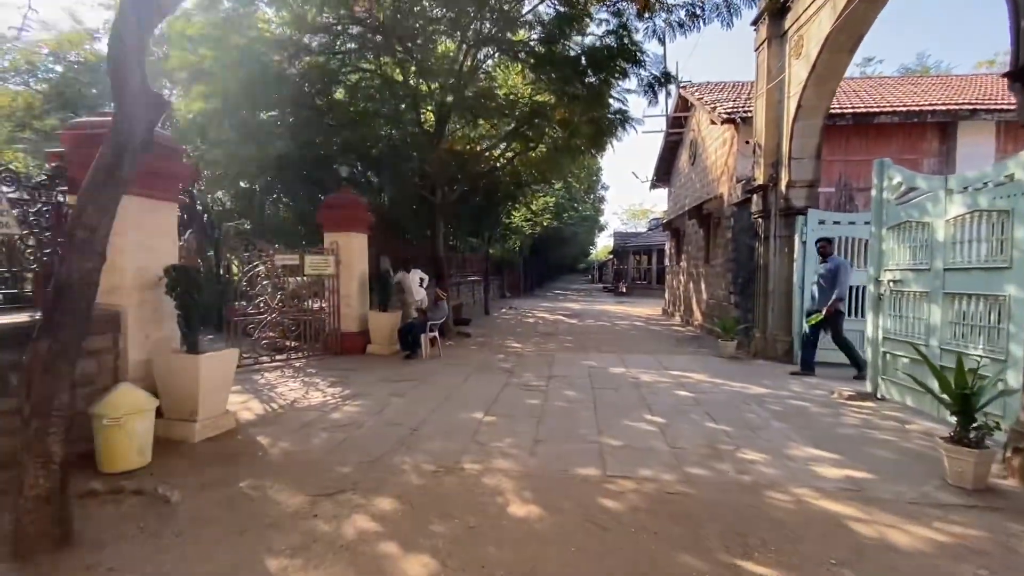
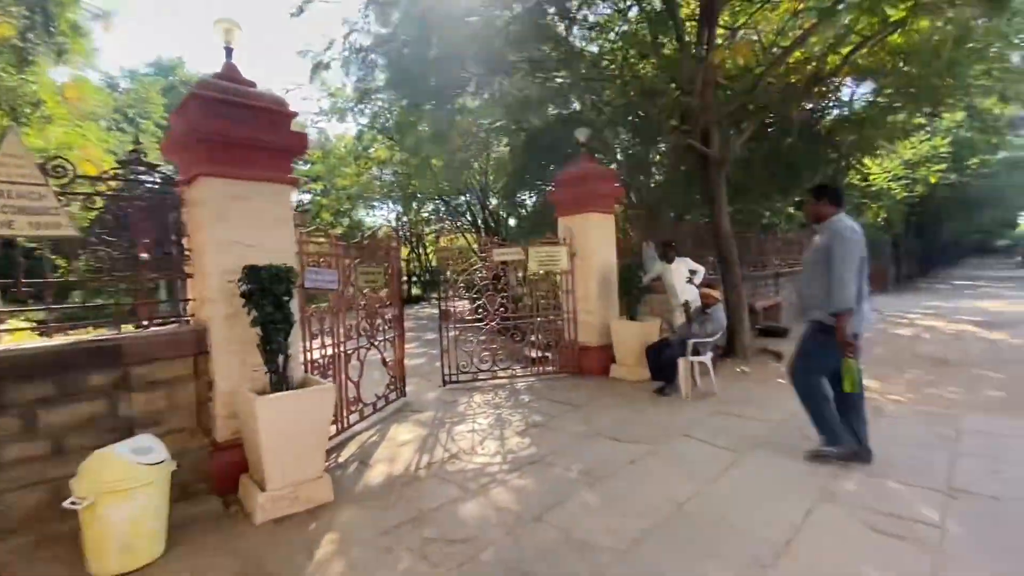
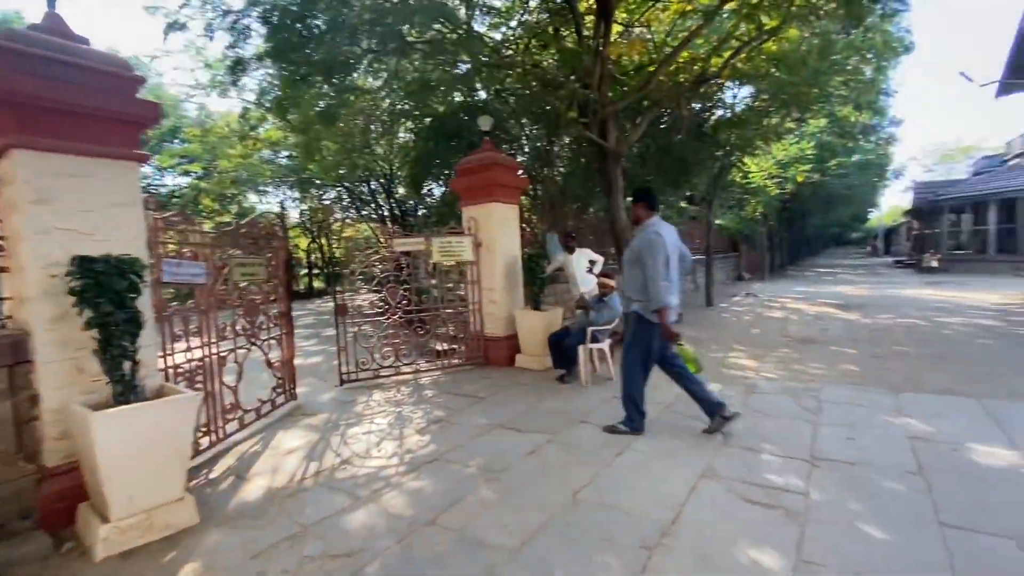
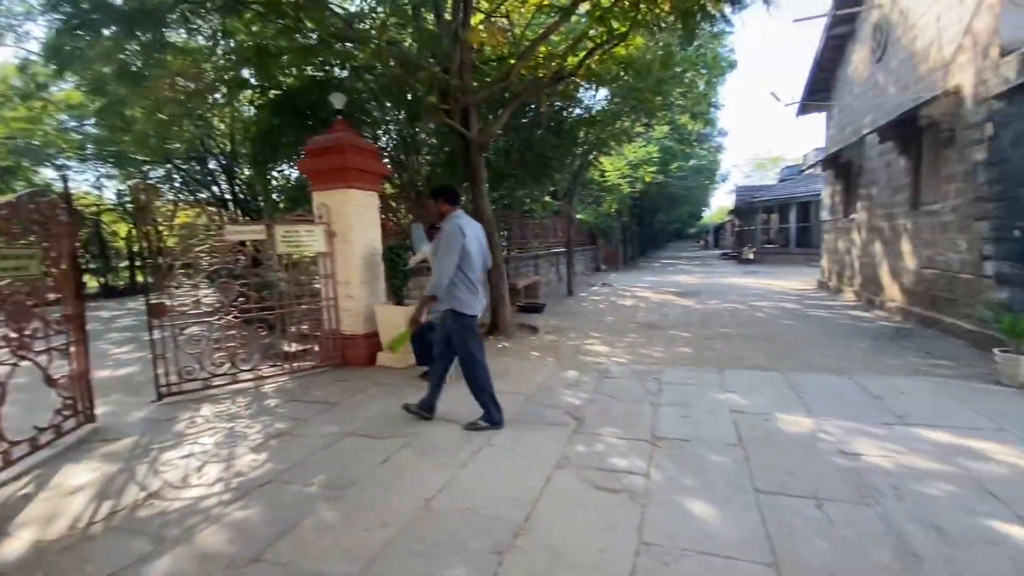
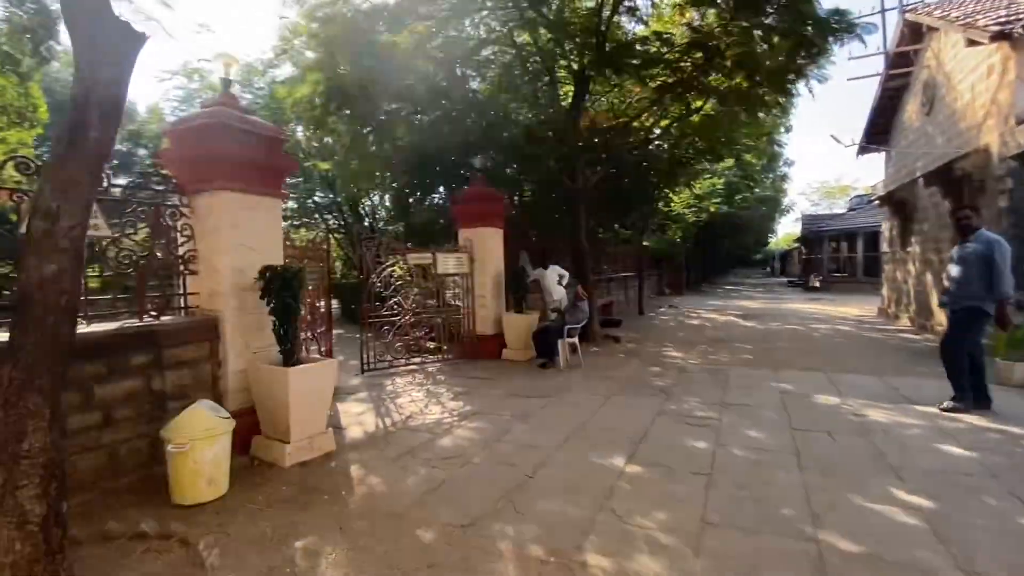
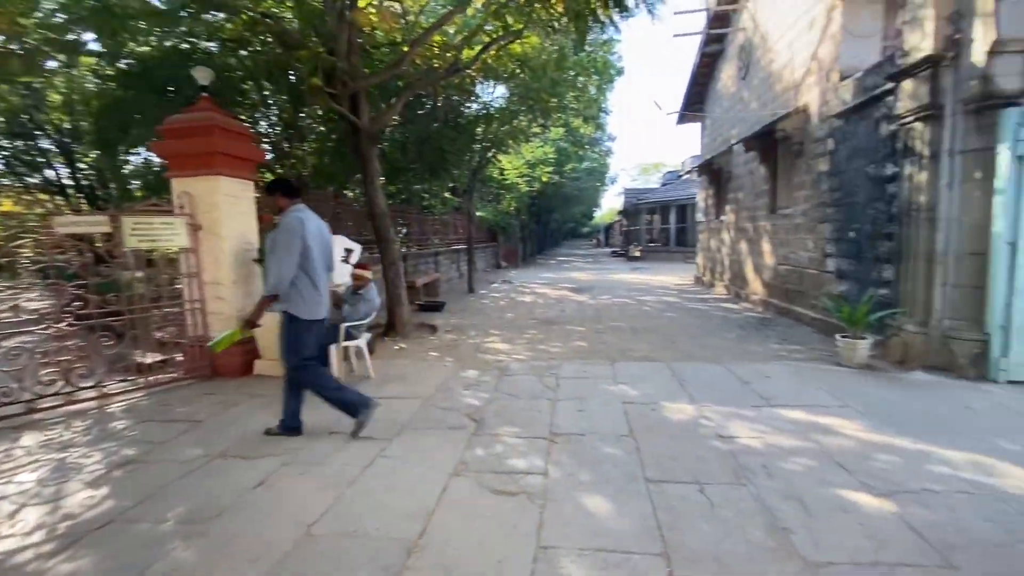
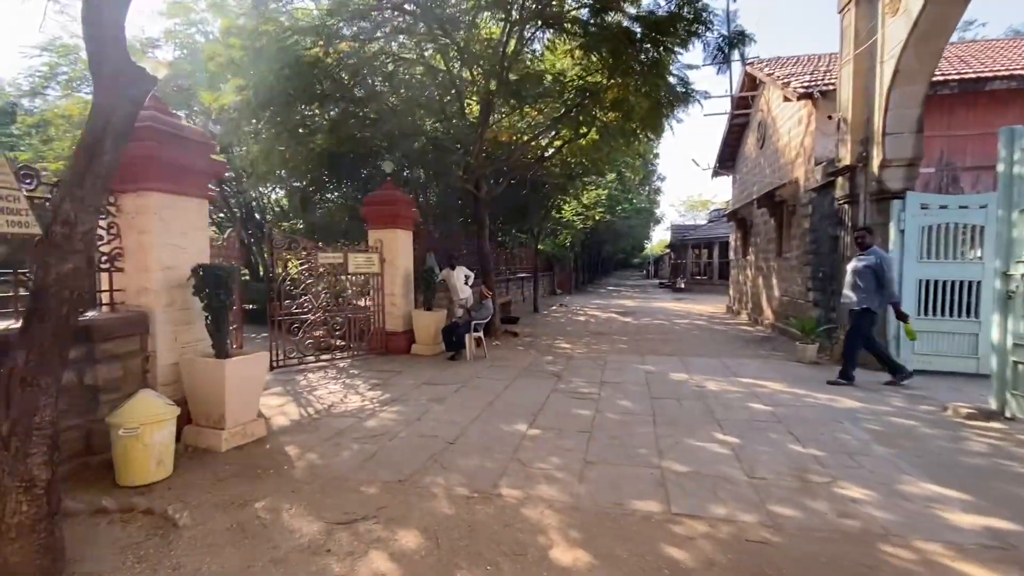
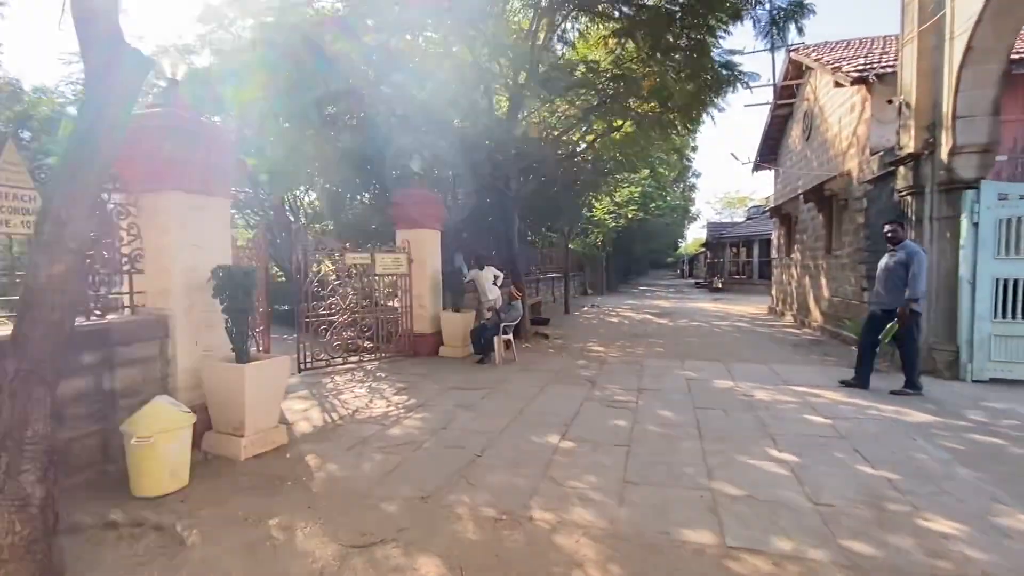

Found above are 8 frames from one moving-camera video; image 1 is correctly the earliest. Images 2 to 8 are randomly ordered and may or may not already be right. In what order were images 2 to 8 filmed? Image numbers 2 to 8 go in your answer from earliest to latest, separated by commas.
7, 8, 5, 2, 3, 4, 6
